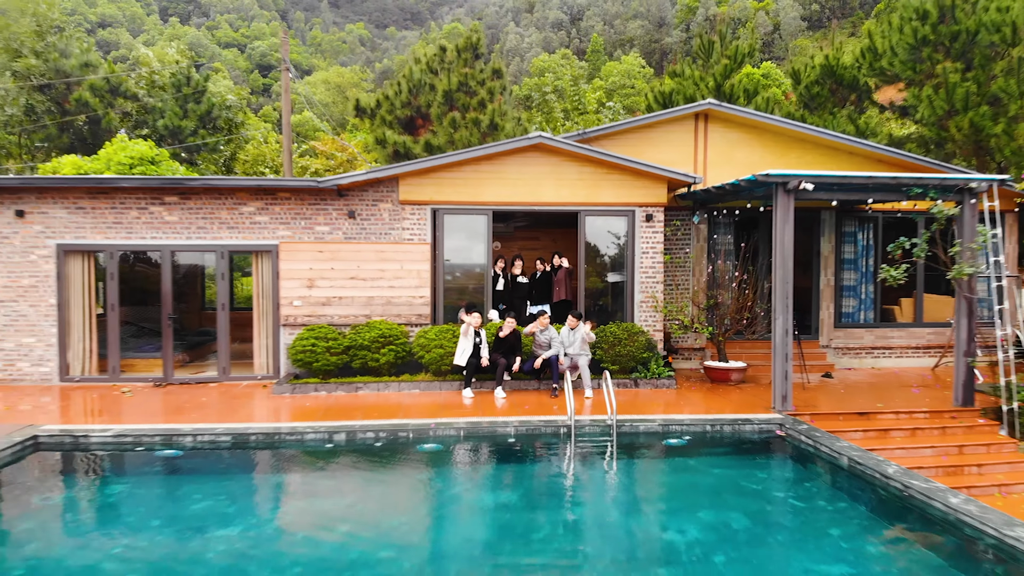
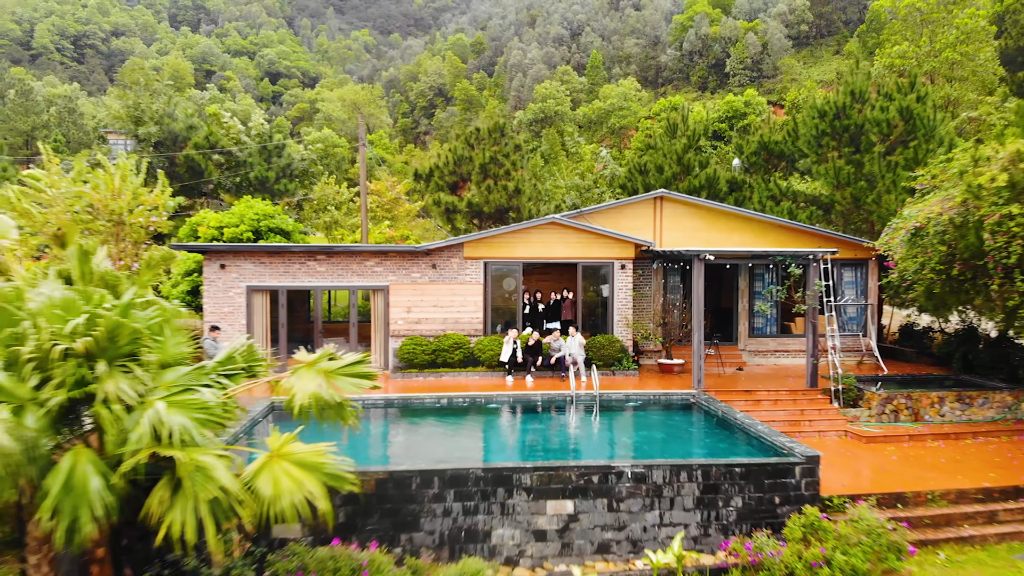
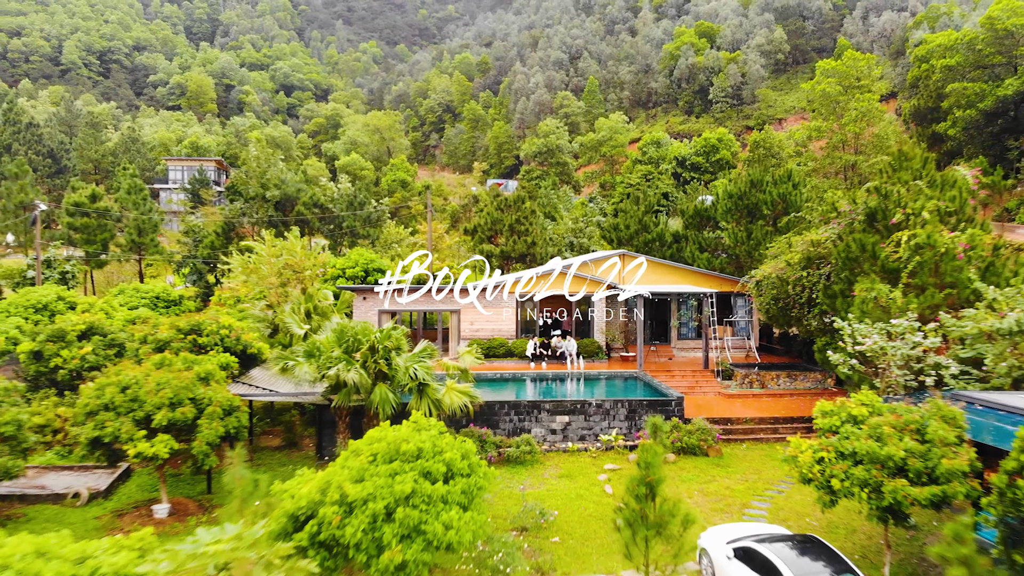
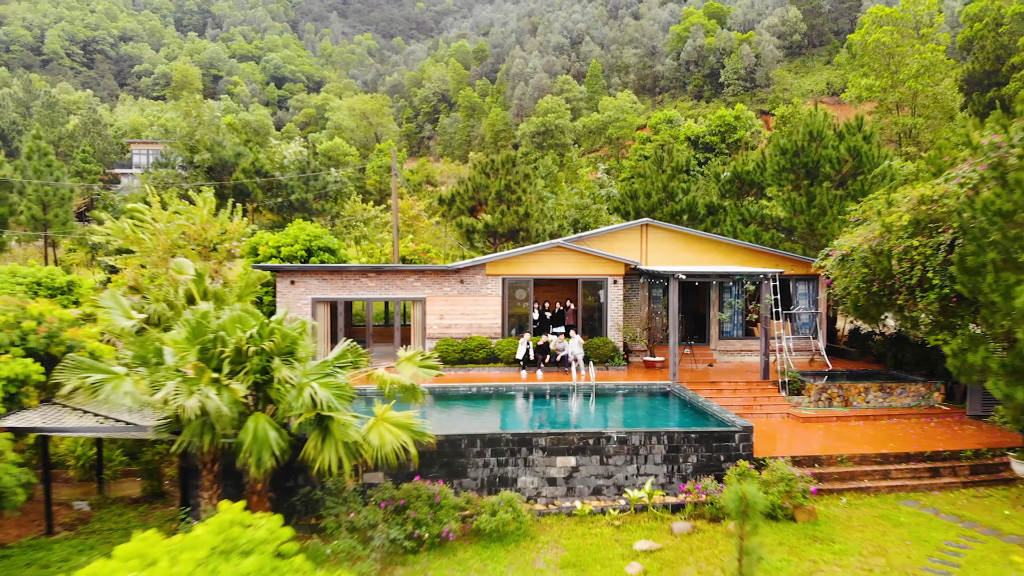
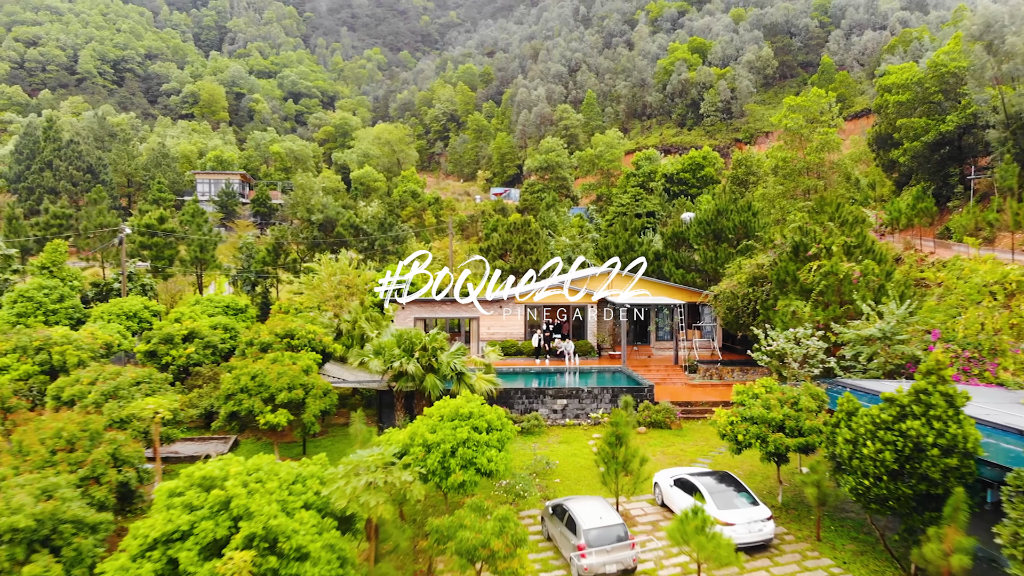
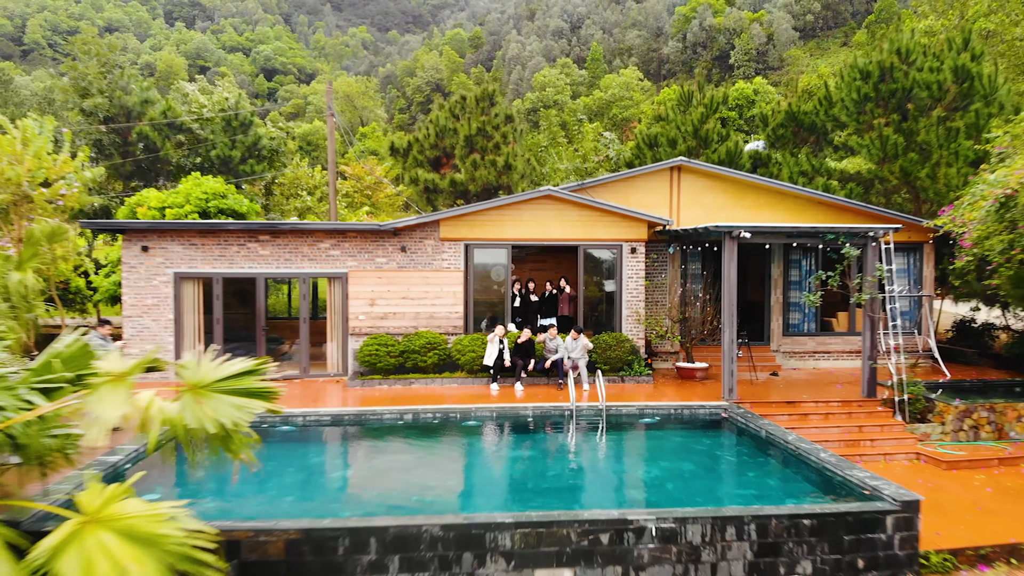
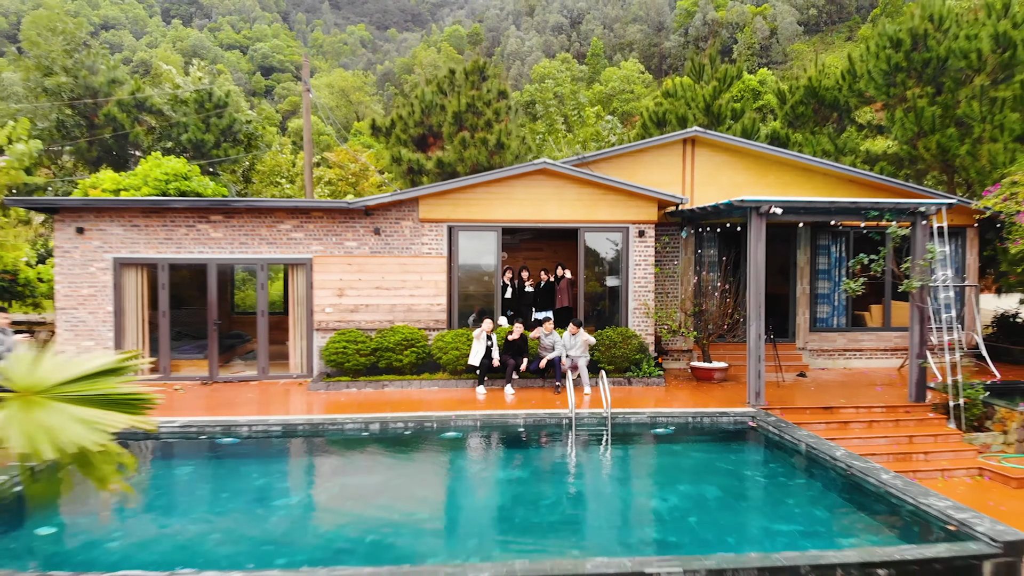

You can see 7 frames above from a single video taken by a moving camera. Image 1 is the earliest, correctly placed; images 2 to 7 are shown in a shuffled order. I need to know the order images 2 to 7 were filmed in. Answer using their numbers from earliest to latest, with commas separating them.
7, 6, 2, 4, 3, 5
